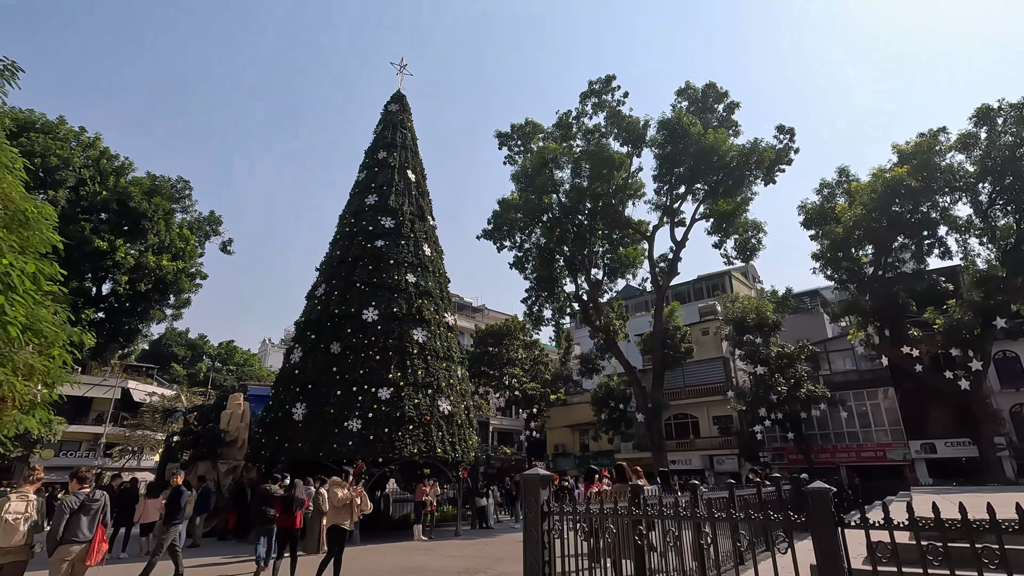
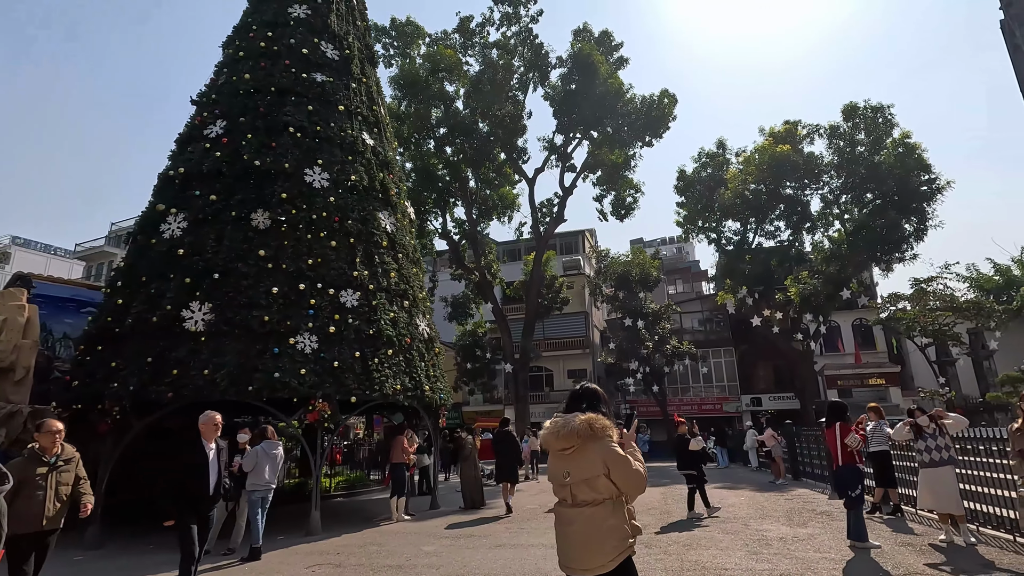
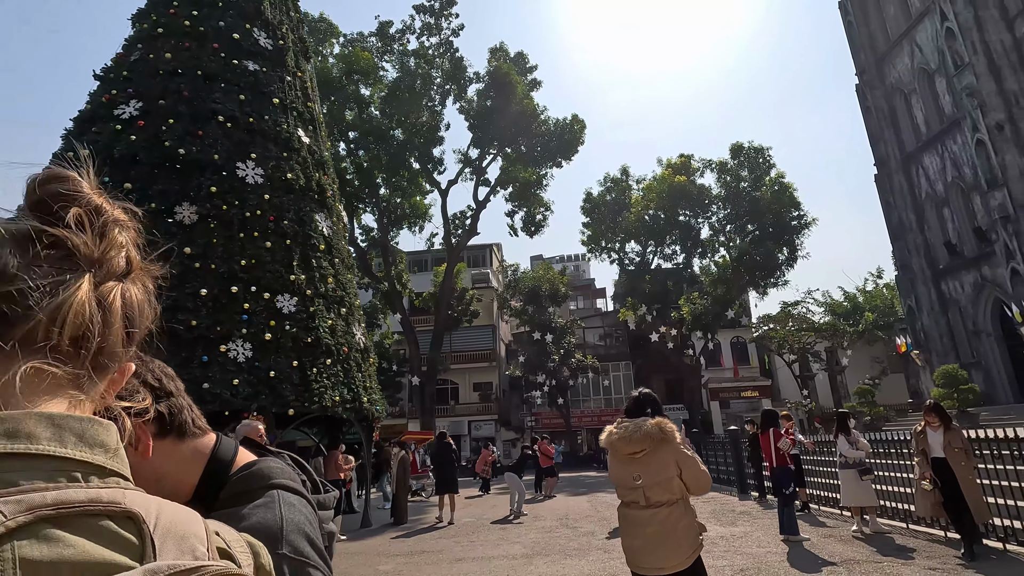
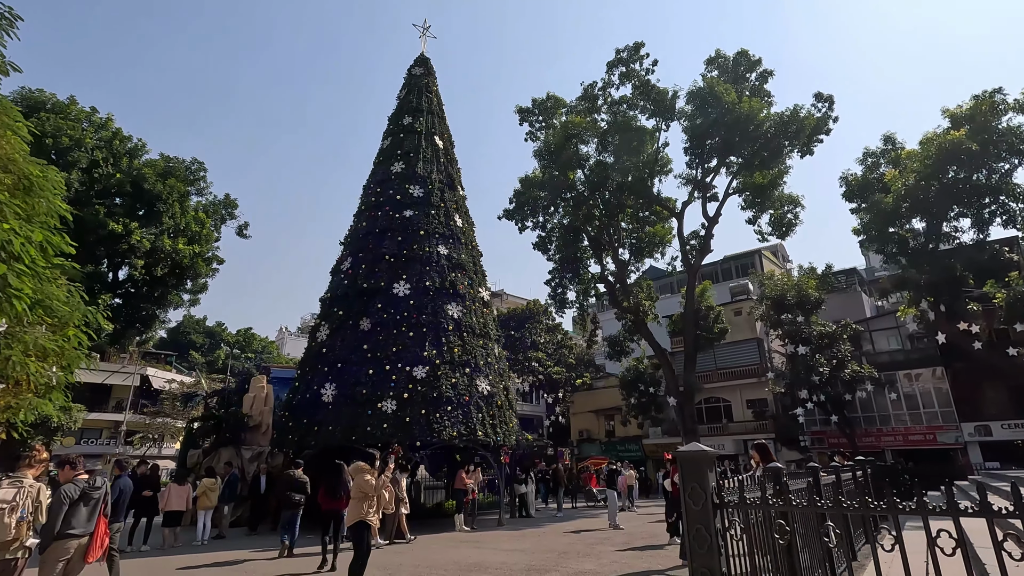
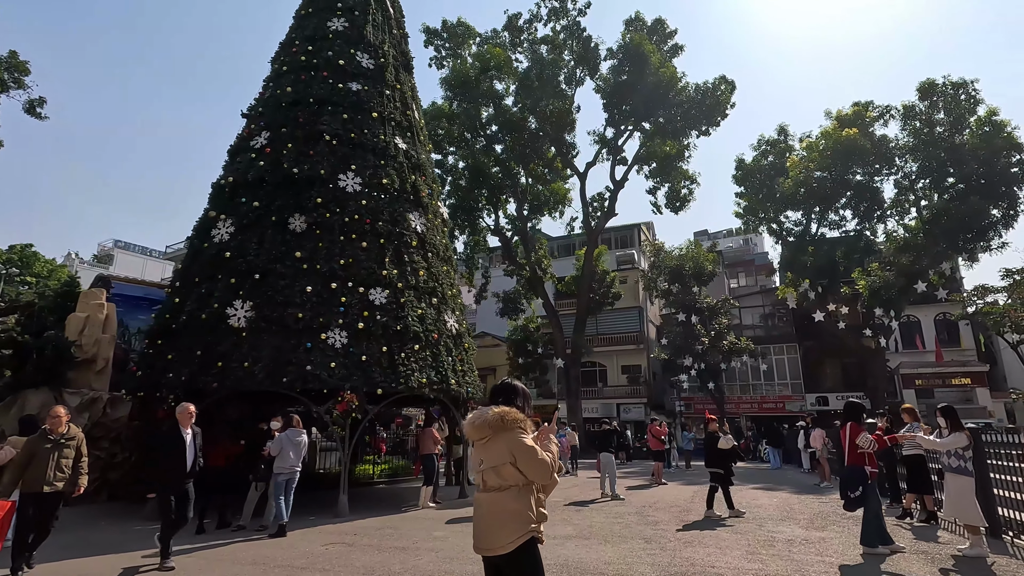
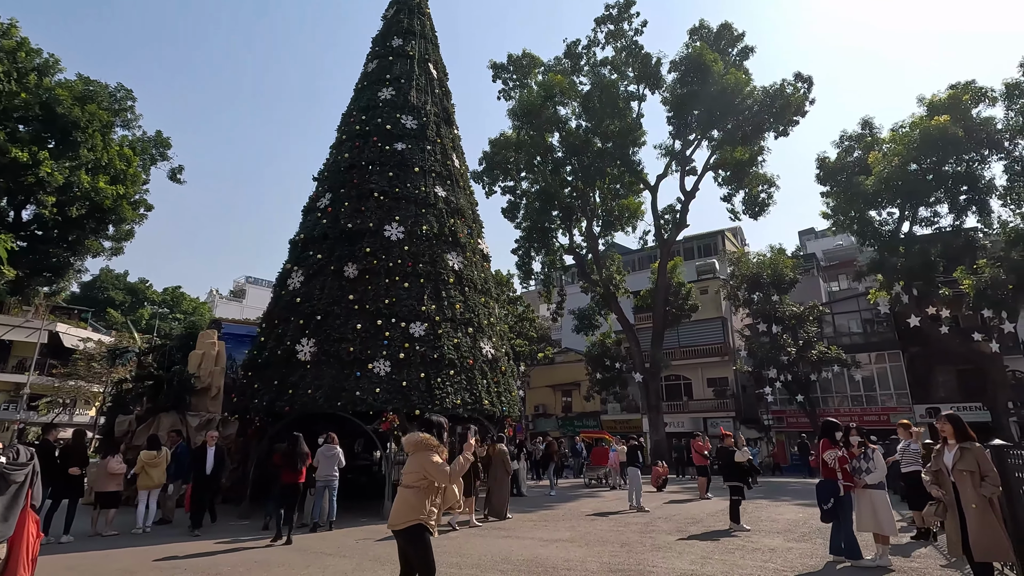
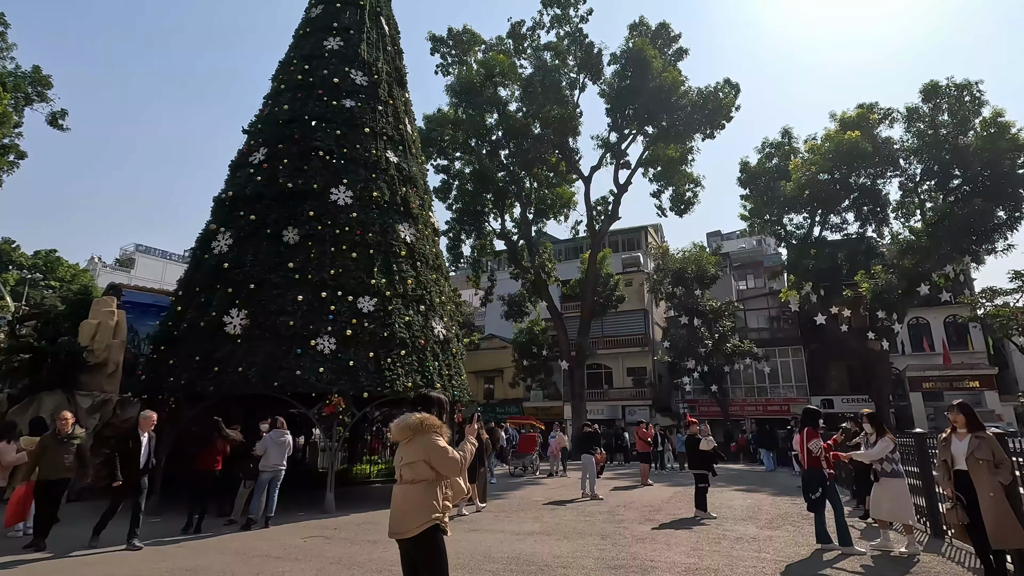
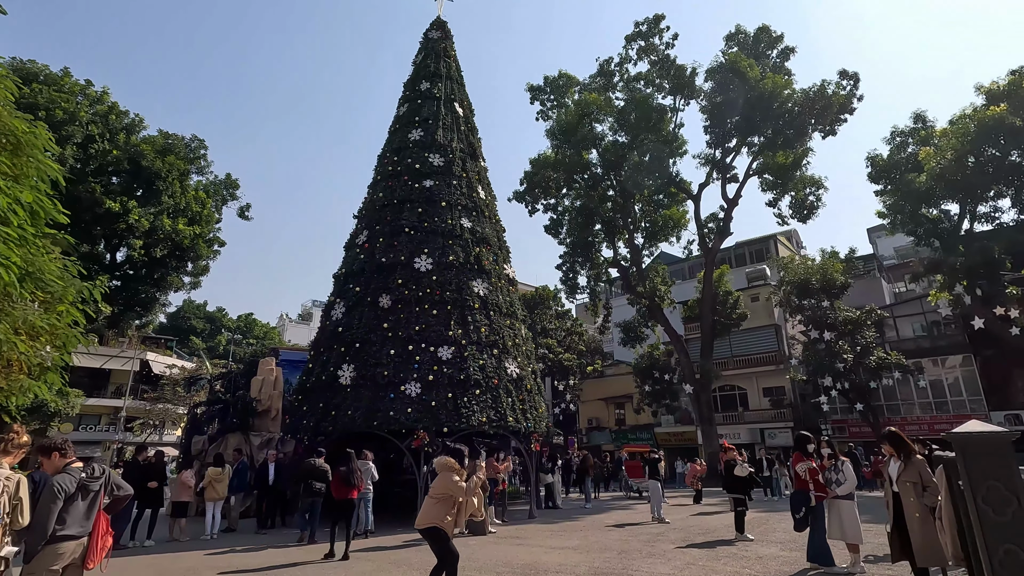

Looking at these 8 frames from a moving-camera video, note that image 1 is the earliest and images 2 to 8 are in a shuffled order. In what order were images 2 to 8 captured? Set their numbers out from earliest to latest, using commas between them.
4, 8, 6, 7, 5, 2, 3
